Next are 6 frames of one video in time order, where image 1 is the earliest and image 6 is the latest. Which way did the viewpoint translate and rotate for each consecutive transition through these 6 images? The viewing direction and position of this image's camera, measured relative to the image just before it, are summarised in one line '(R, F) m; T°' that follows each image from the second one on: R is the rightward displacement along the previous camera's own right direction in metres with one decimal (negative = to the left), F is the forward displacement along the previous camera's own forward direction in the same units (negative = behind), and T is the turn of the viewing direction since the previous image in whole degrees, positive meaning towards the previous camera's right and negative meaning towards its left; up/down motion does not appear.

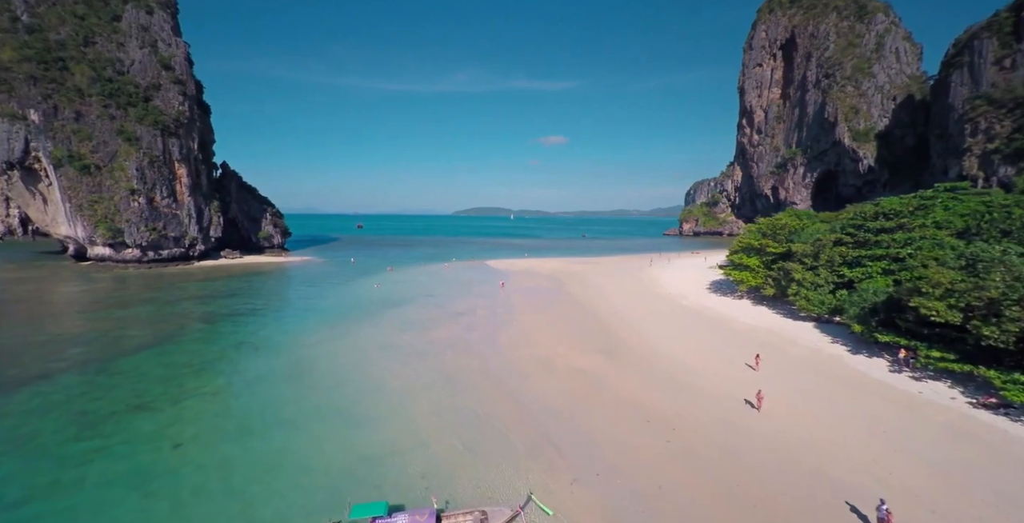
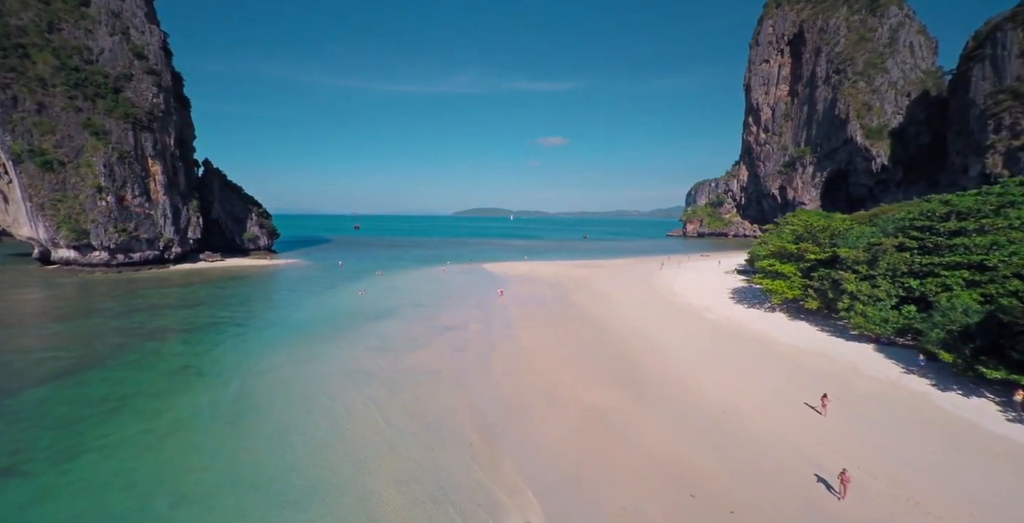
(+0.1, +3.0) m; 0°
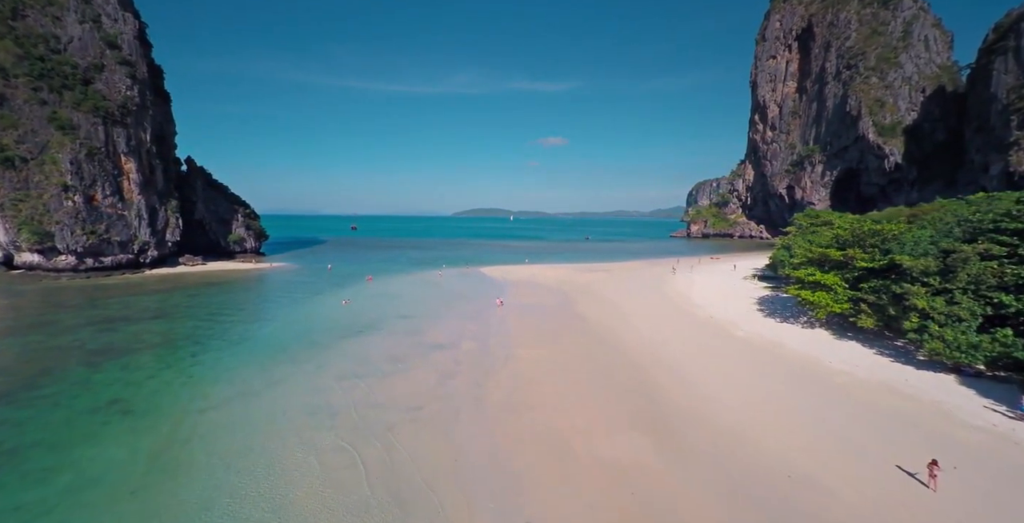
(+0.1, +2.7) m; 0°
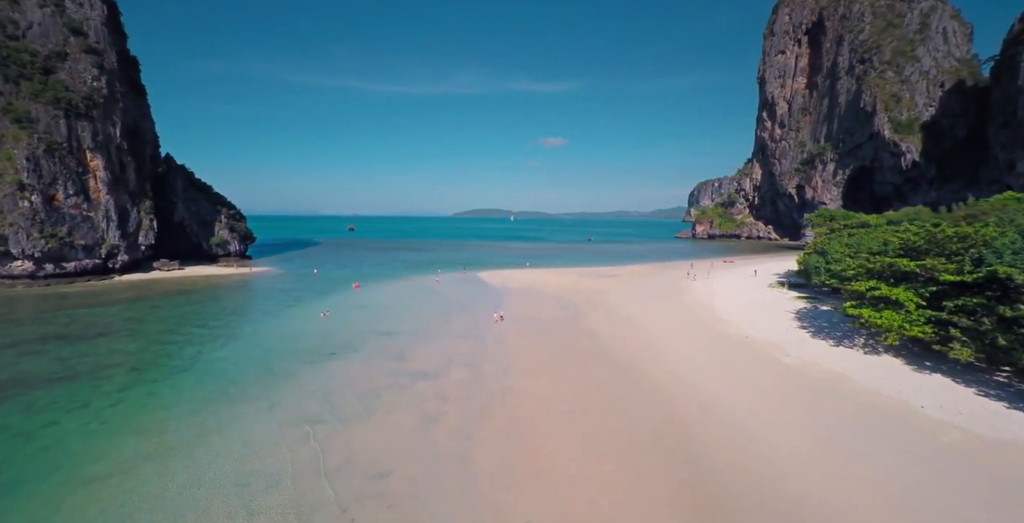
(0.0, +3.1) m; 0°
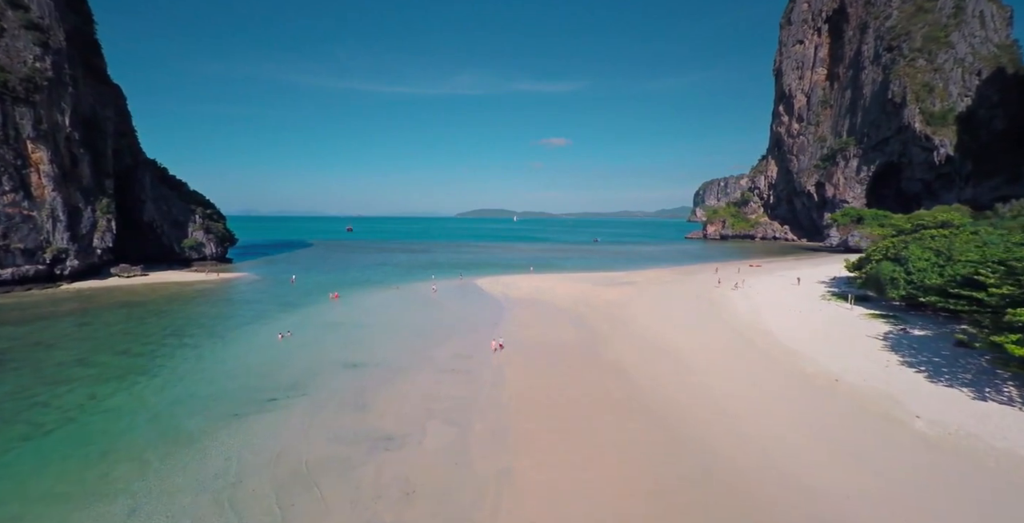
(0.0, +4.6) m; 0°
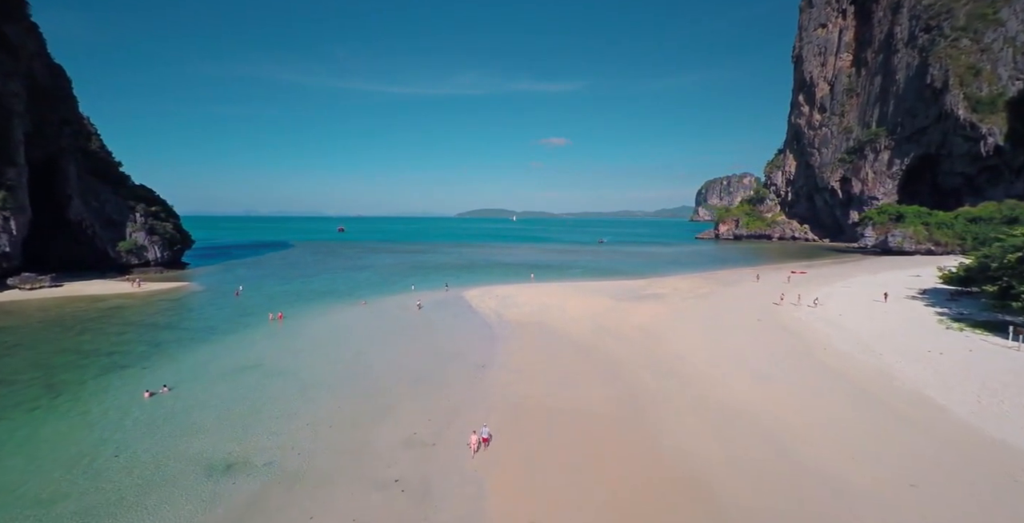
(+0.2, +6.8) m; 0°
